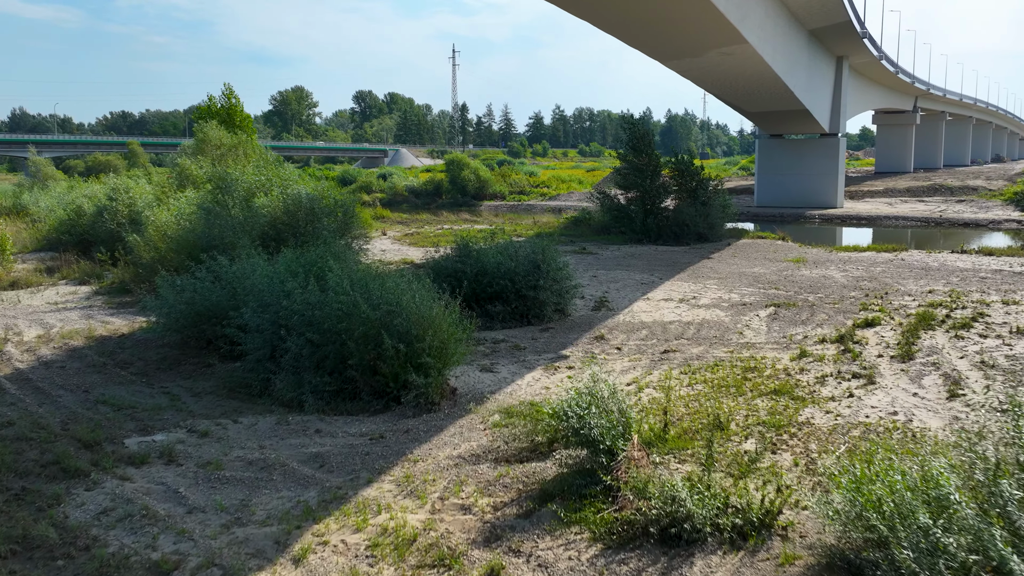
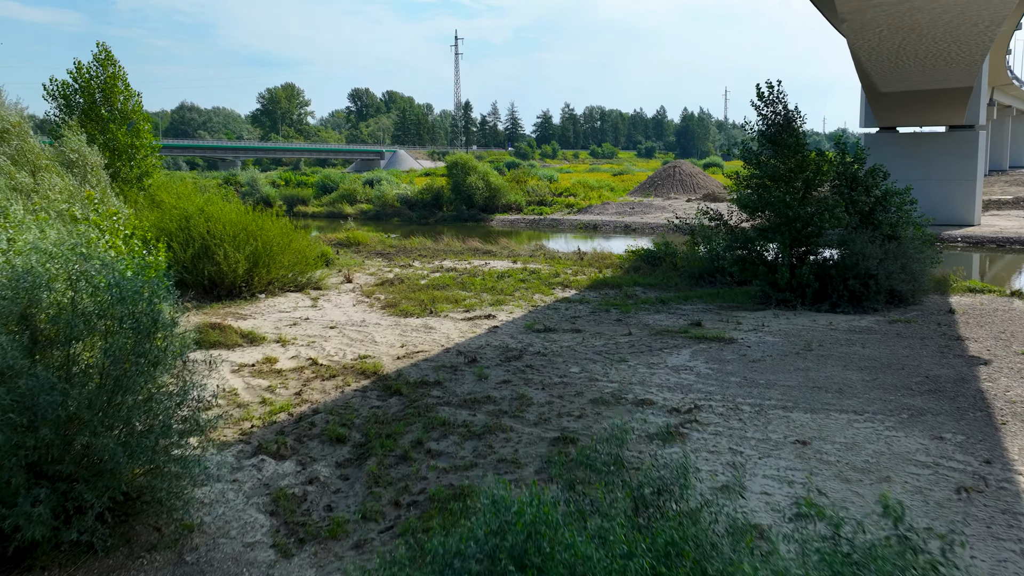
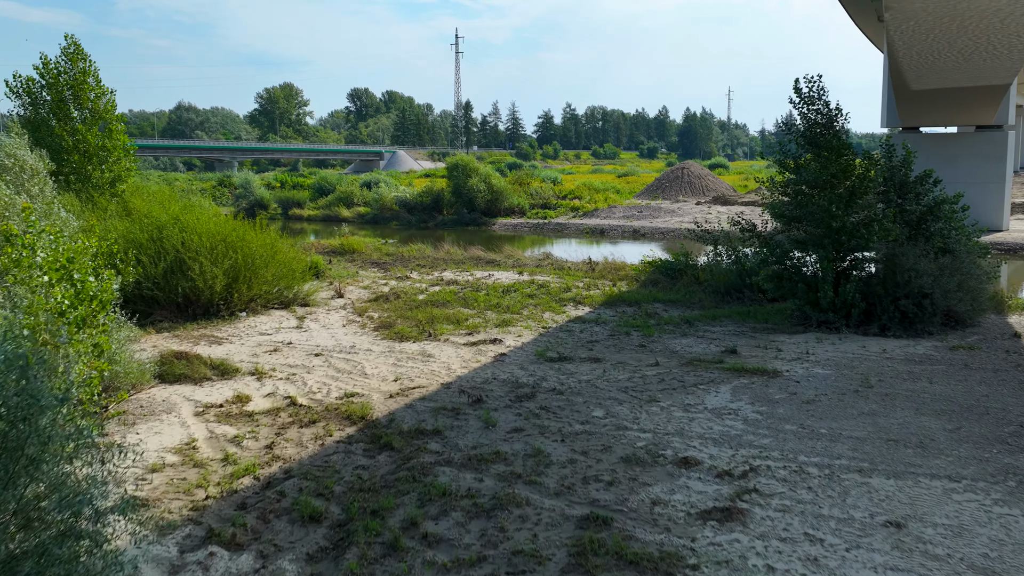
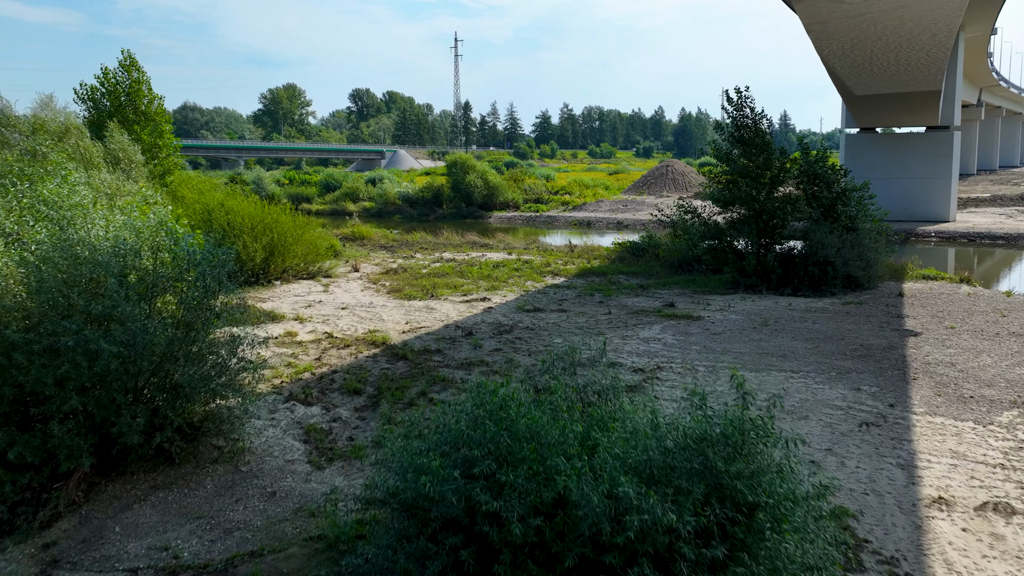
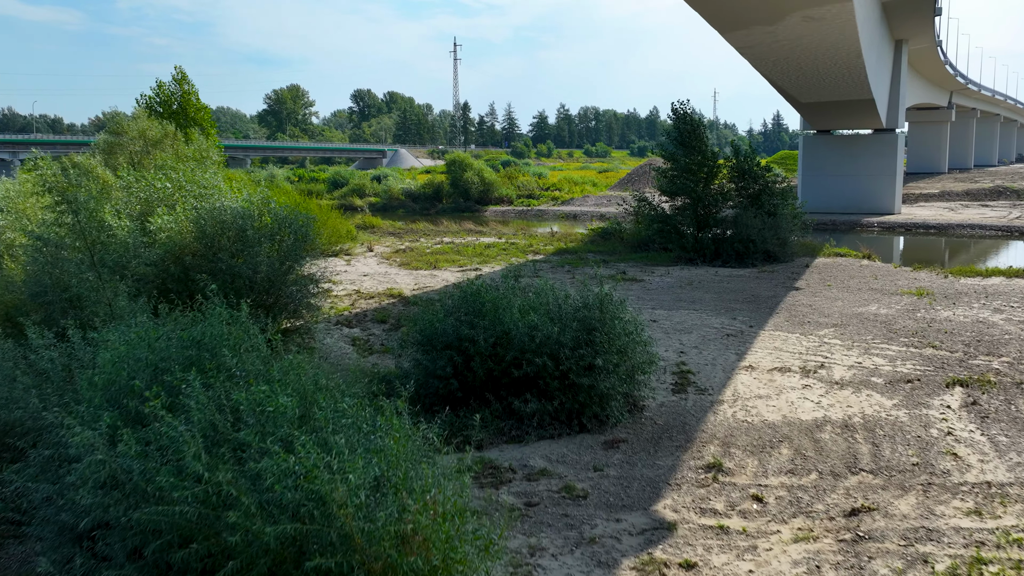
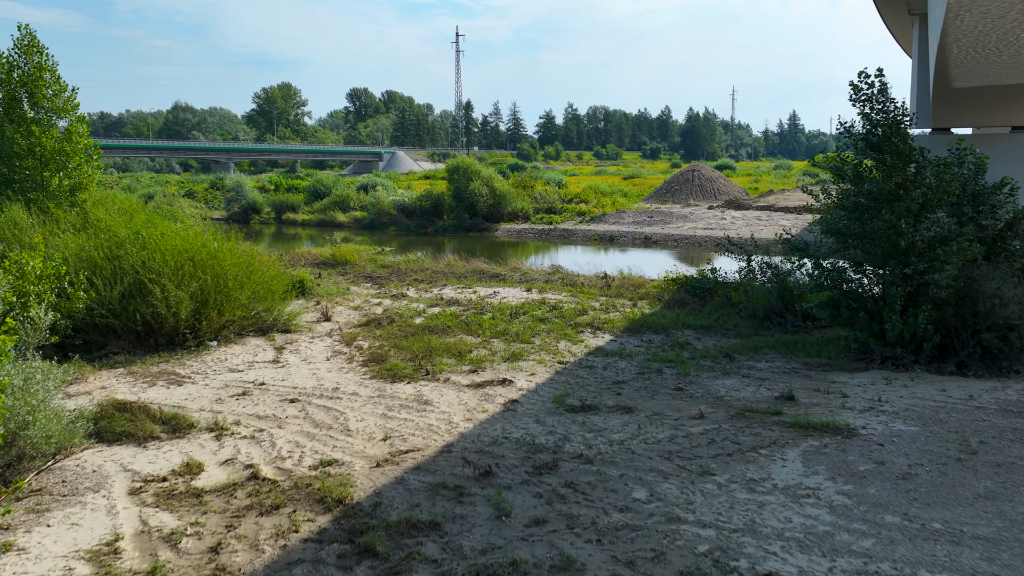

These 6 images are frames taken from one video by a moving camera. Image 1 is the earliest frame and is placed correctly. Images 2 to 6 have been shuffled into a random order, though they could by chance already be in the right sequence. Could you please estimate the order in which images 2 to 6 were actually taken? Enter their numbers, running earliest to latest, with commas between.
5, 4, 2, 3, 6
